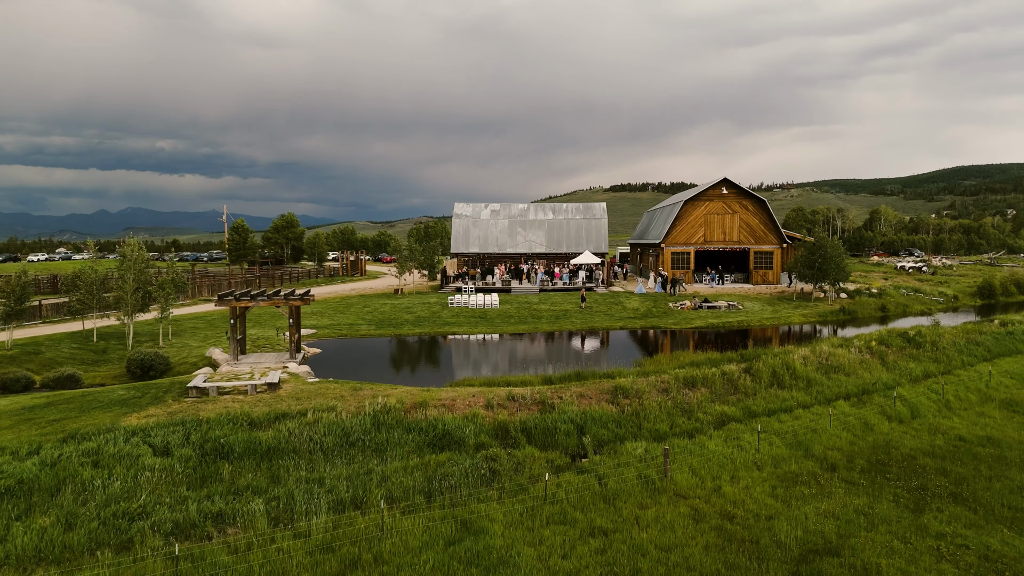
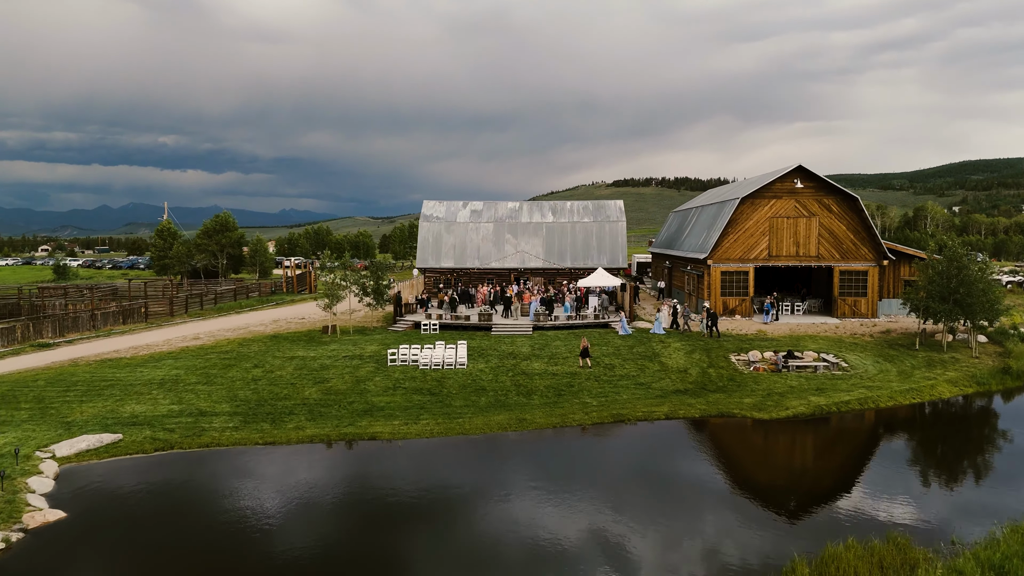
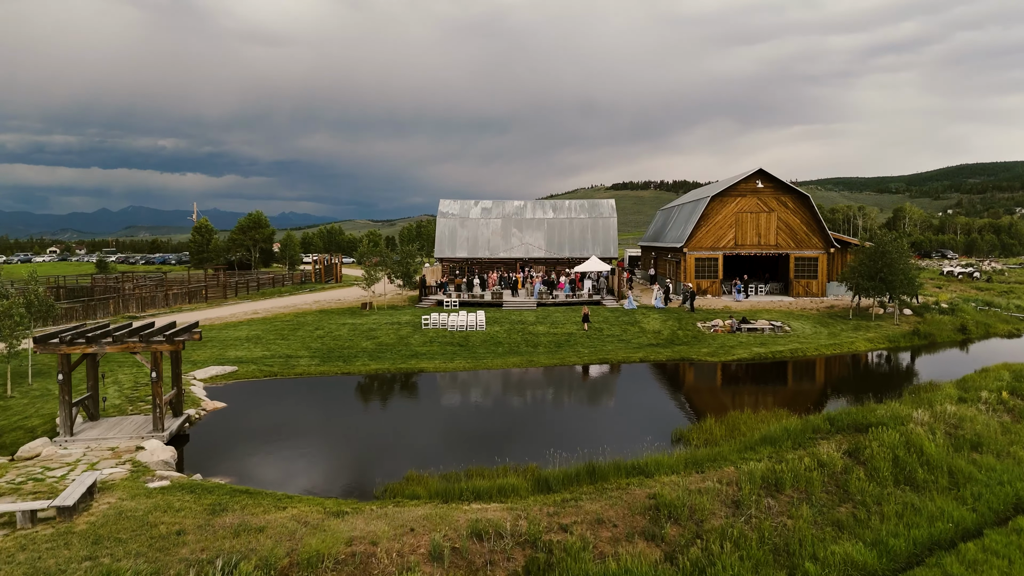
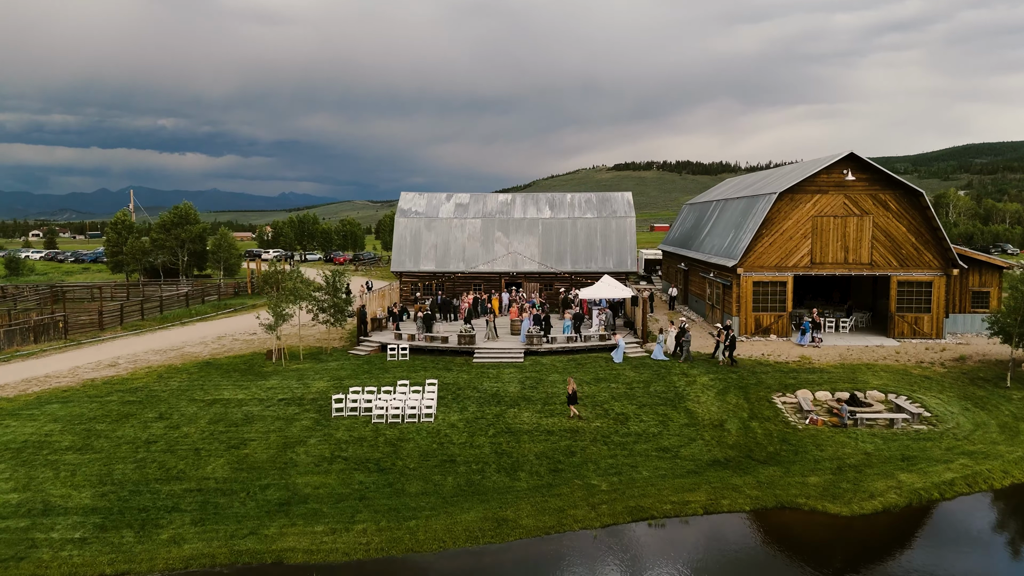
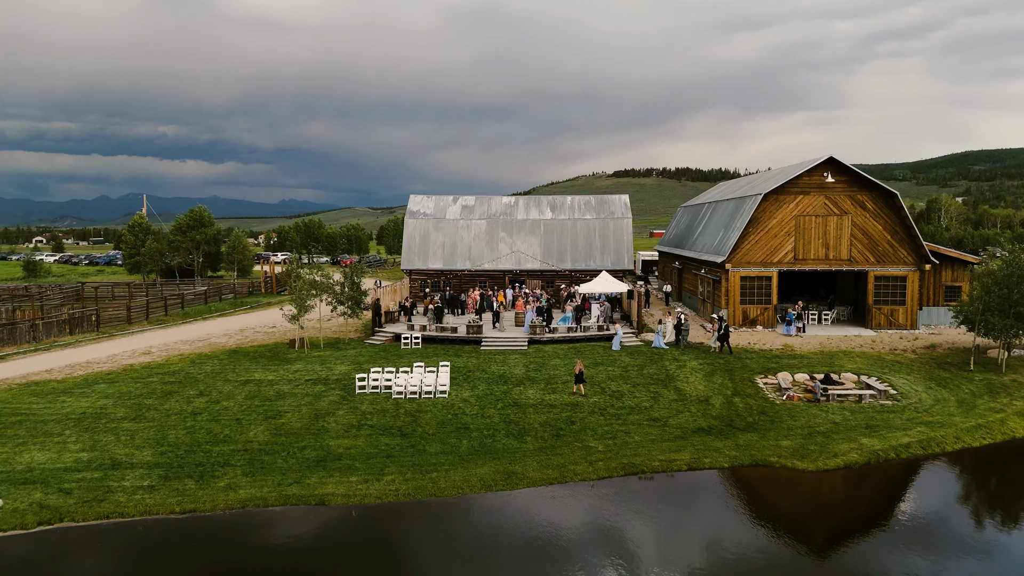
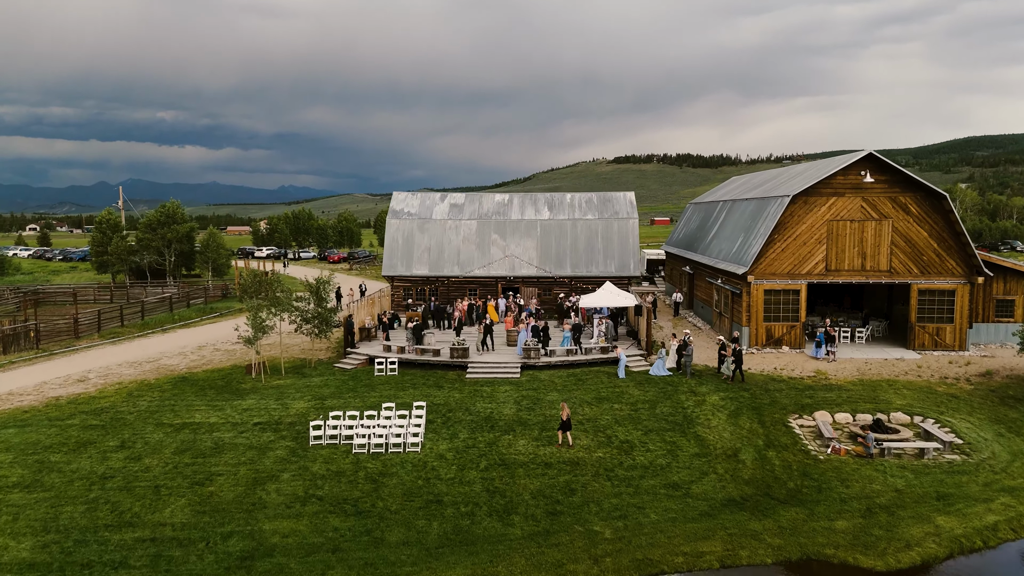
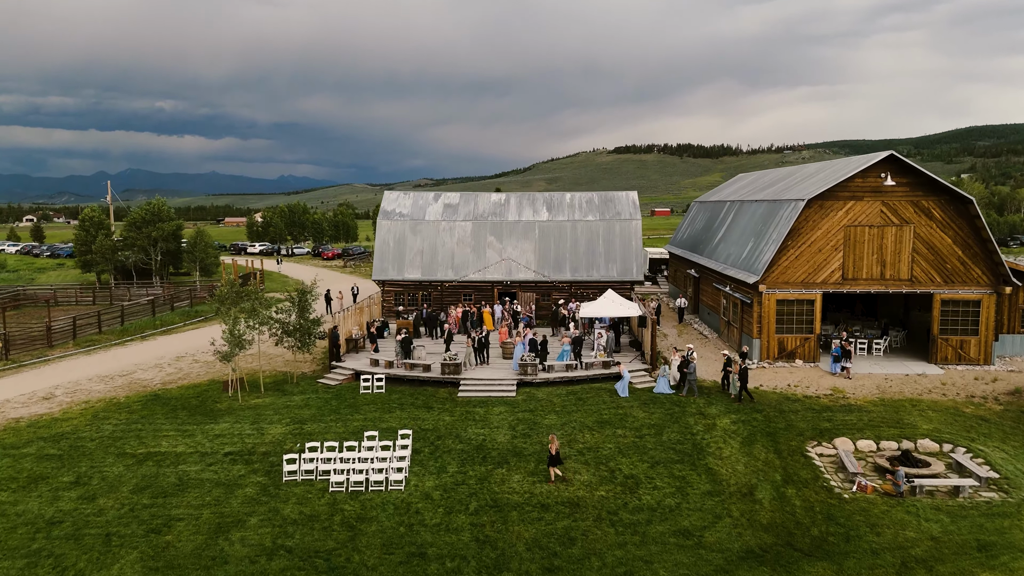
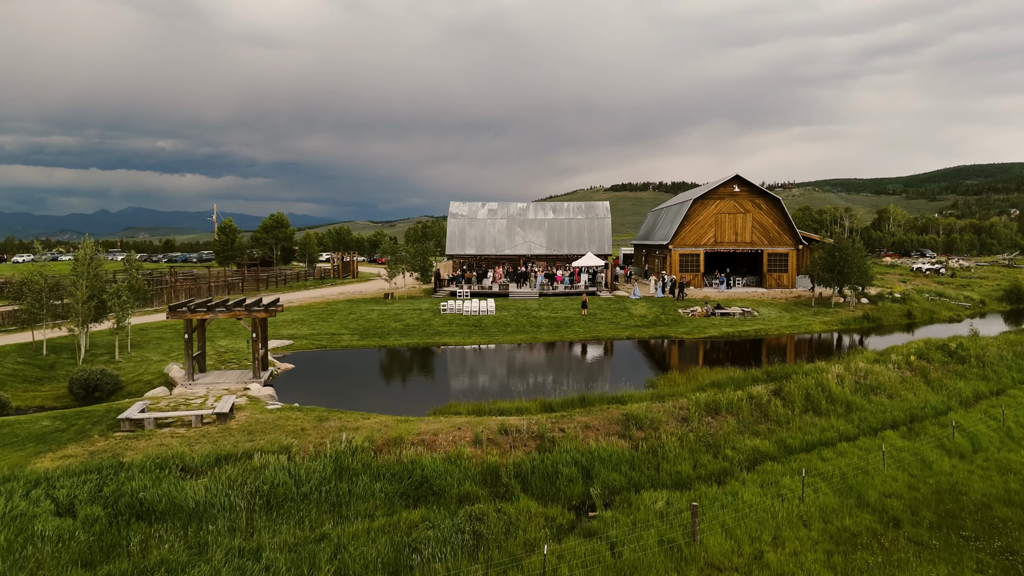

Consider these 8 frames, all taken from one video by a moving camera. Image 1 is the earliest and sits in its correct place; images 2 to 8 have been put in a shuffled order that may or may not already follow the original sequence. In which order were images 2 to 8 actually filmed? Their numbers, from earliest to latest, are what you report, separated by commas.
8, 3, 2, 5, 4, 6, 7
